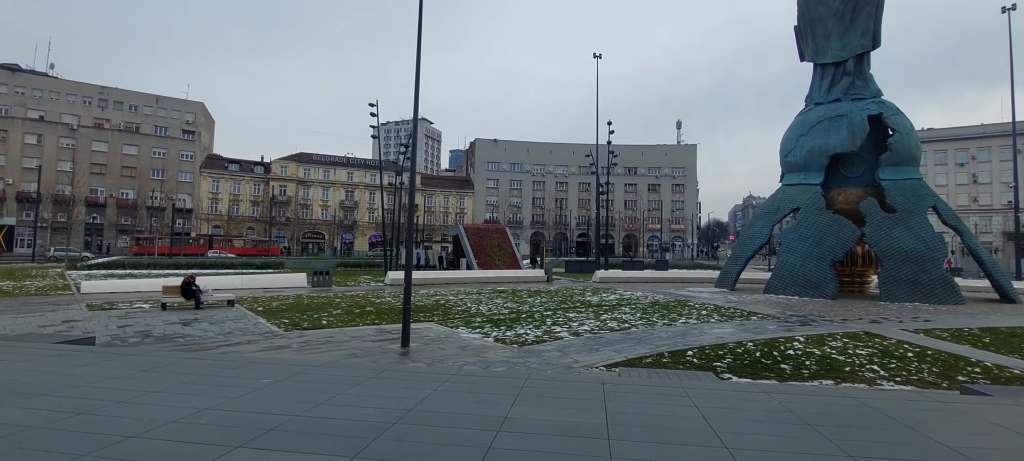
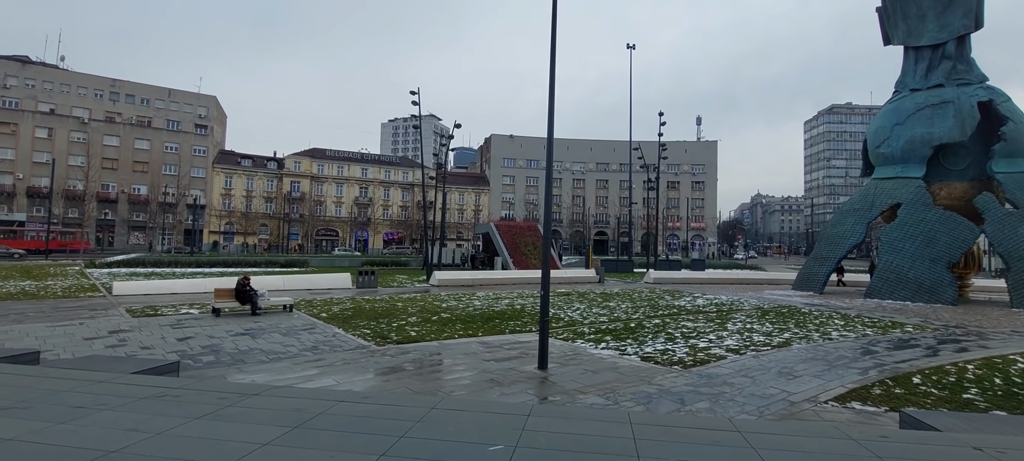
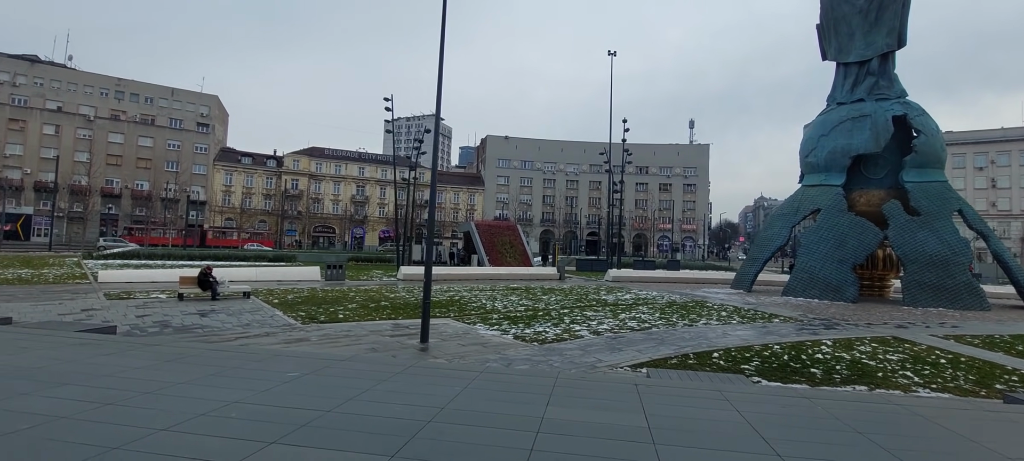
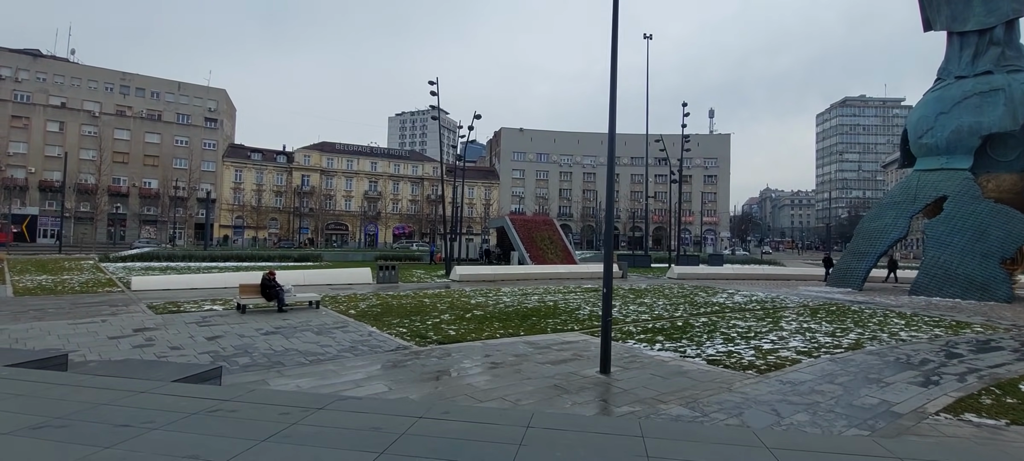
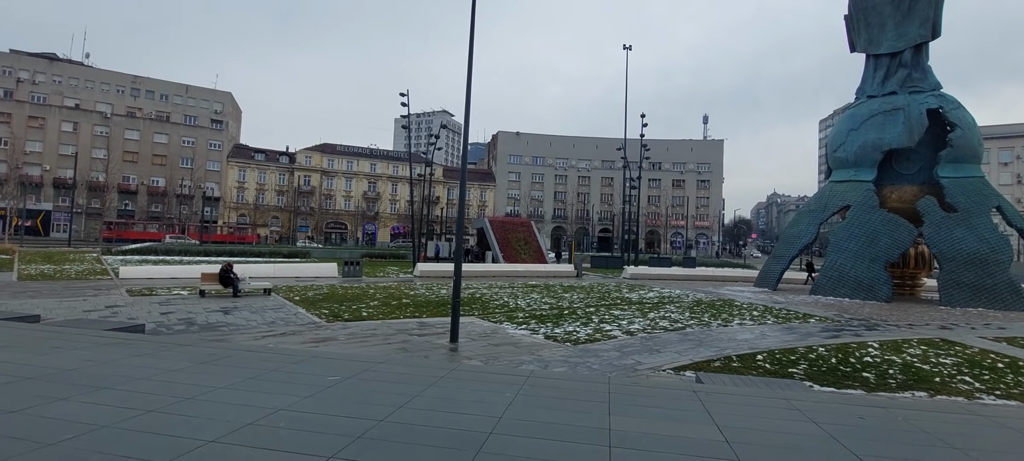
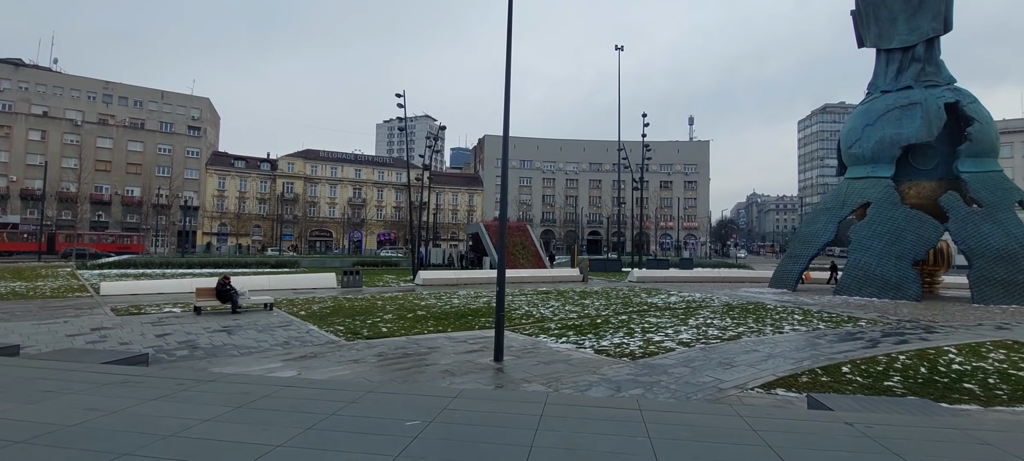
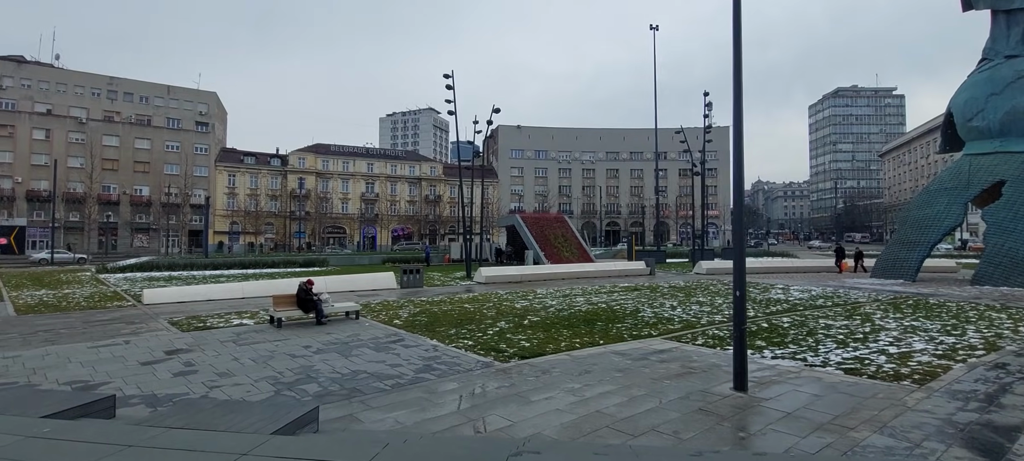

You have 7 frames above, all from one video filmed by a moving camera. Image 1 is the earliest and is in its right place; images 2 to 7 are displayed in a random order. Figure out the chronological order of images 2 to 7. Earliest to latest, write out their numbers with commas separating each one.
3, 5, 6, 2, 4, 7
